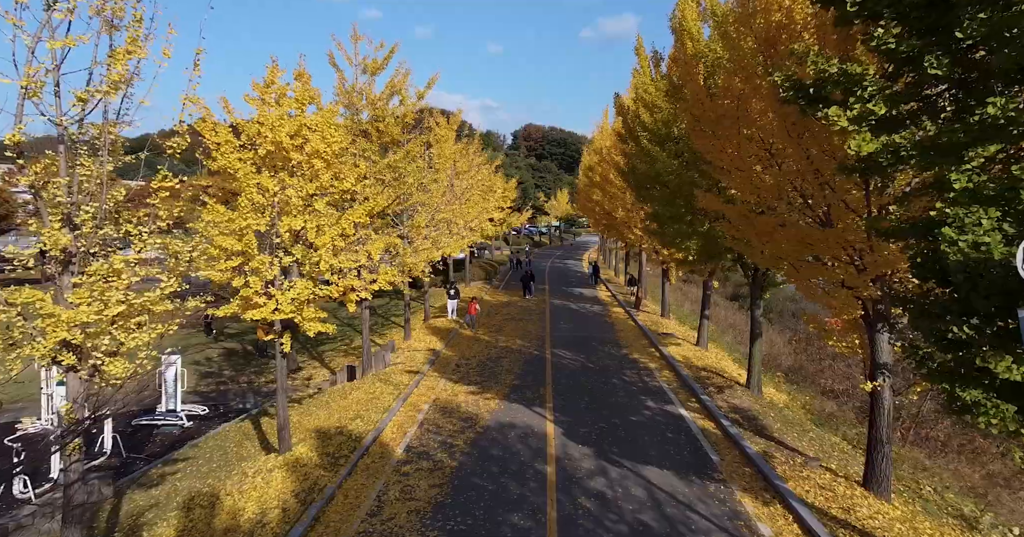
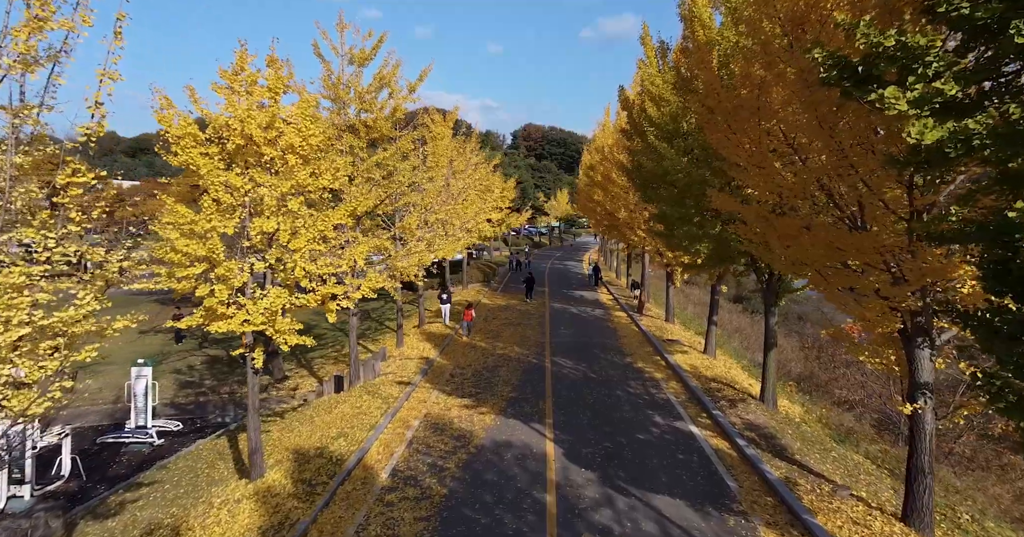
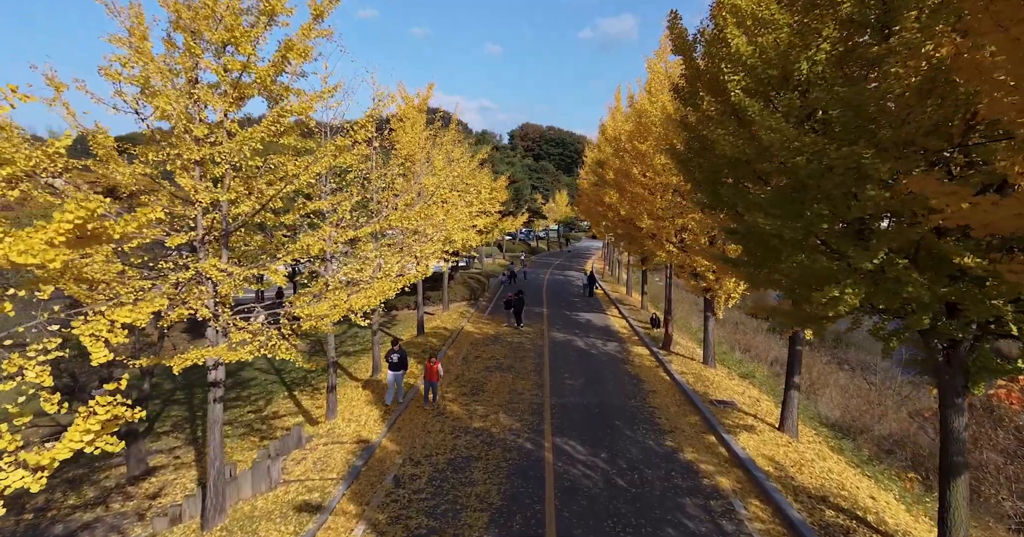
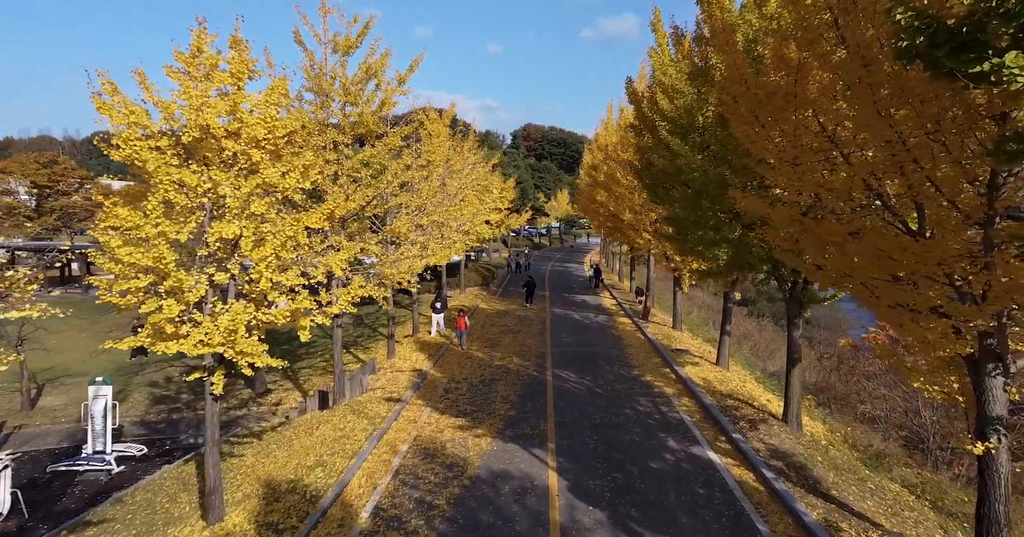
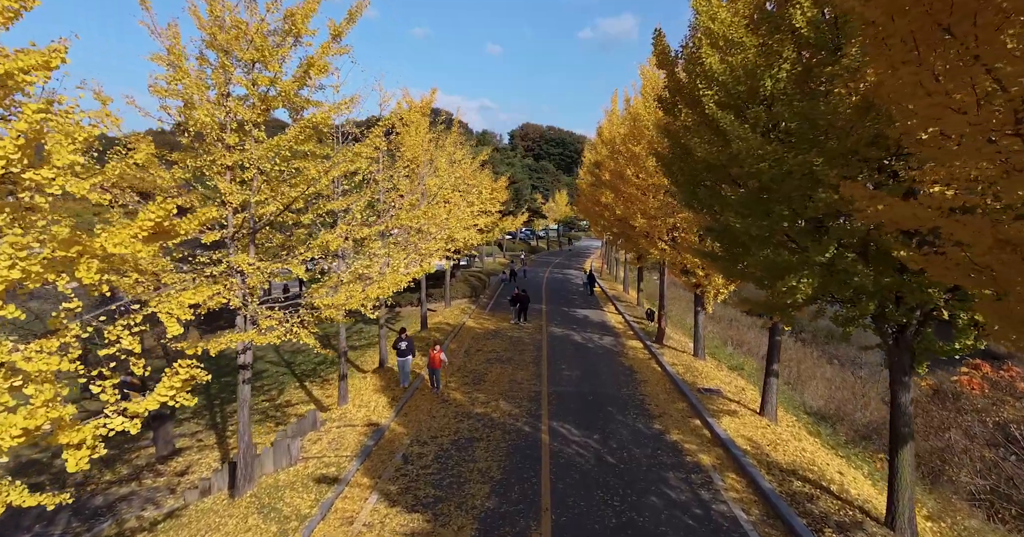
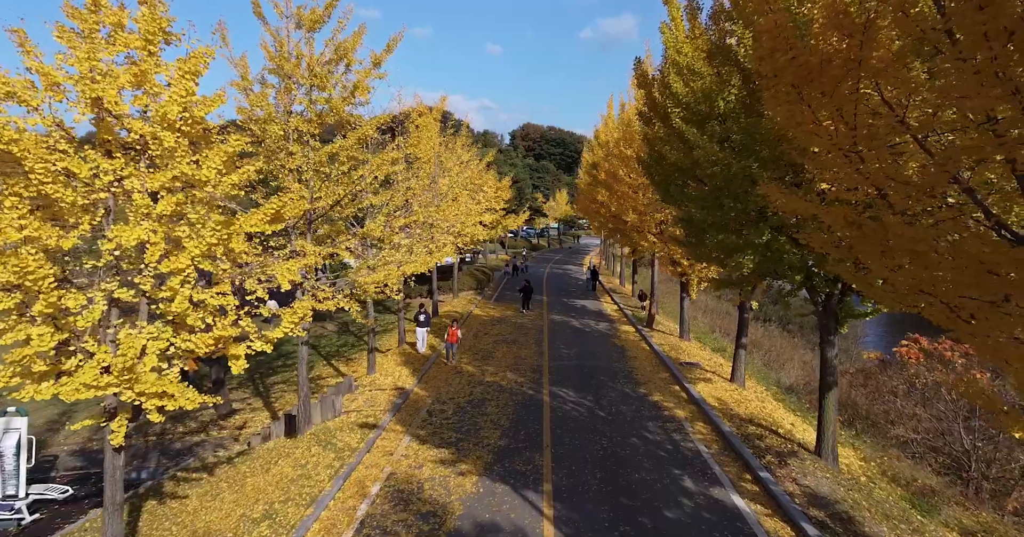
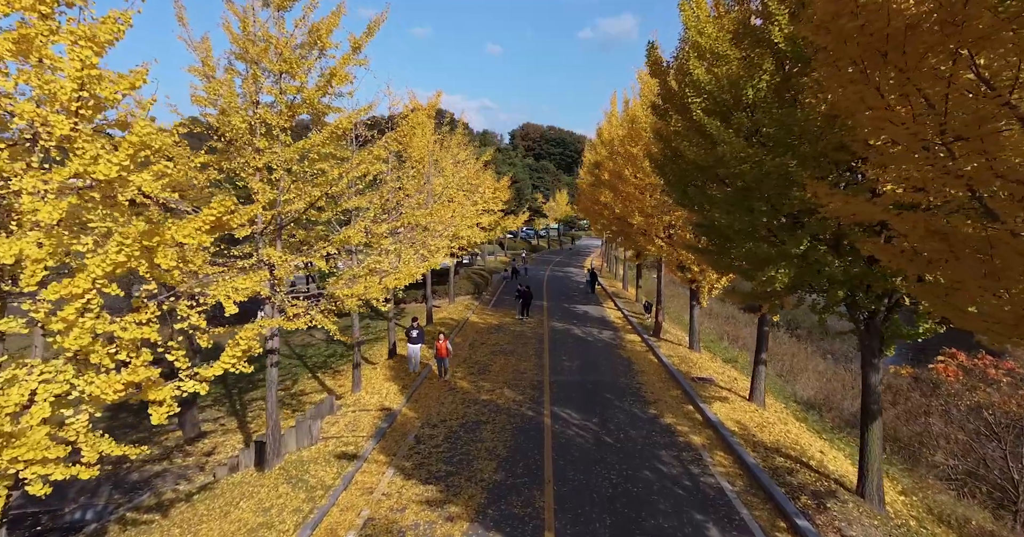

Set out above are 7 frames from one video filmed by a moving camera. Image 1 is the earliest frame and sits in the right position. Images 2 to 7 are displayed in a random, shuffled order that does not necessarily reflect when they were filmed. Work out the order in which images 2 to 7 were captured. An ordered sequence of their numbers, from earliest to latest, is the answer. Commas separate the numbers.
2, 4, 6, 7, 5, 3
